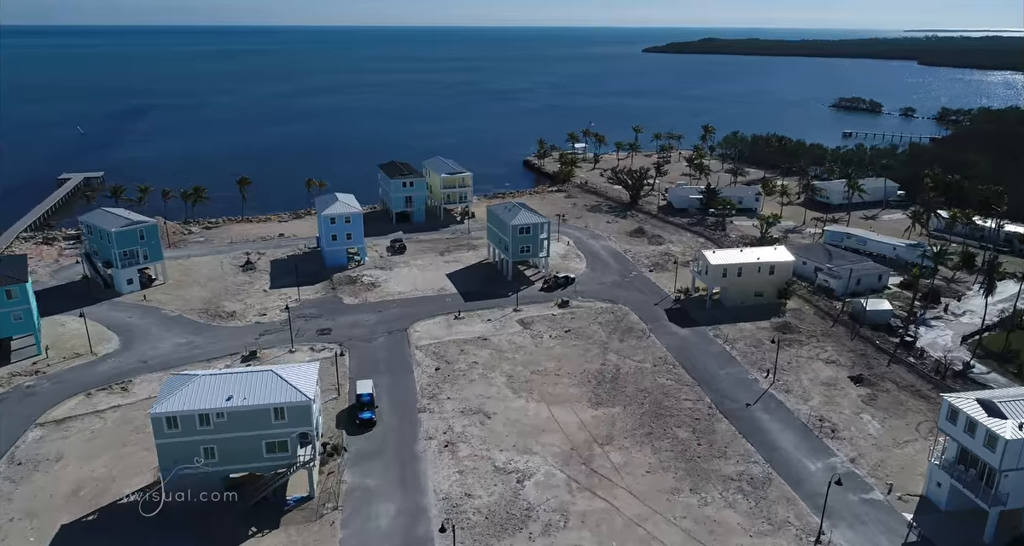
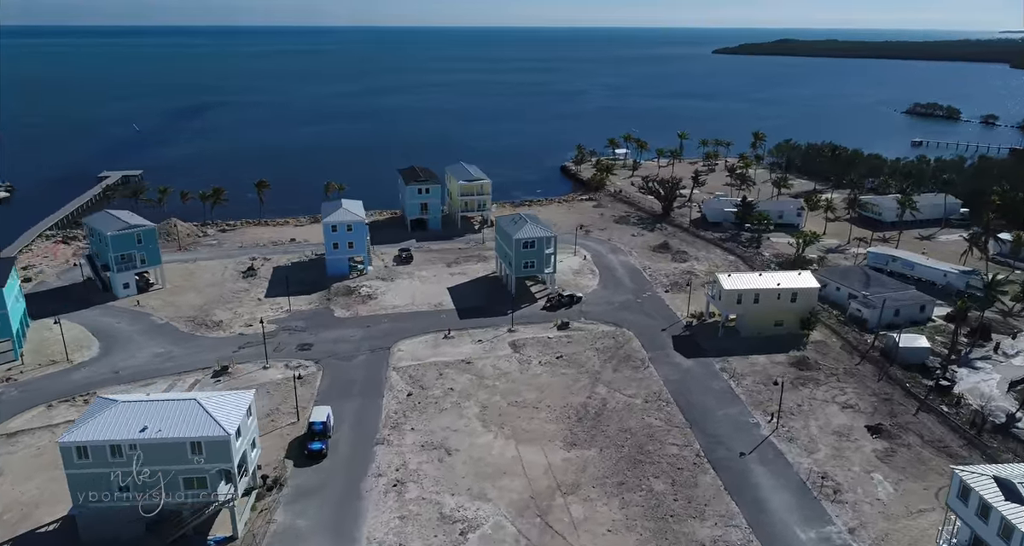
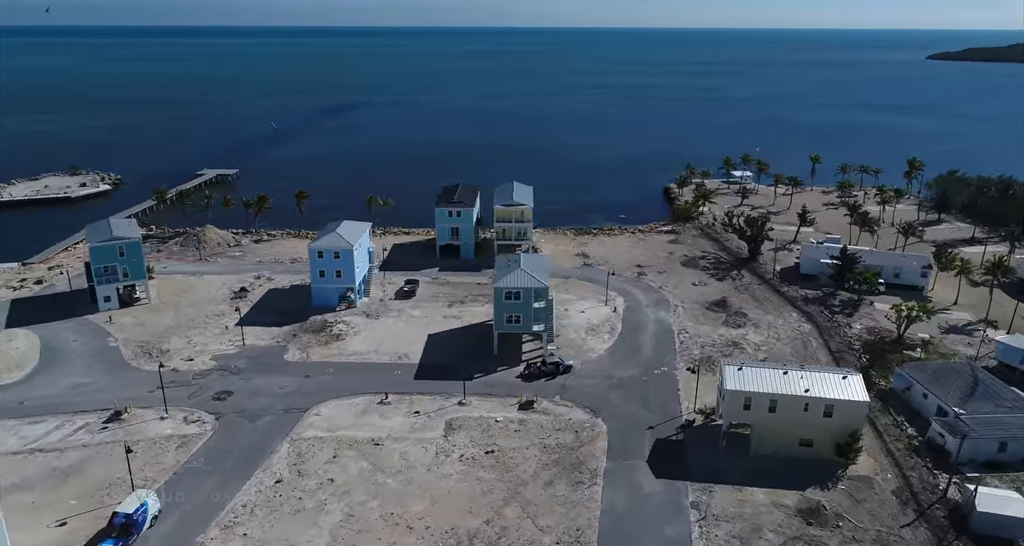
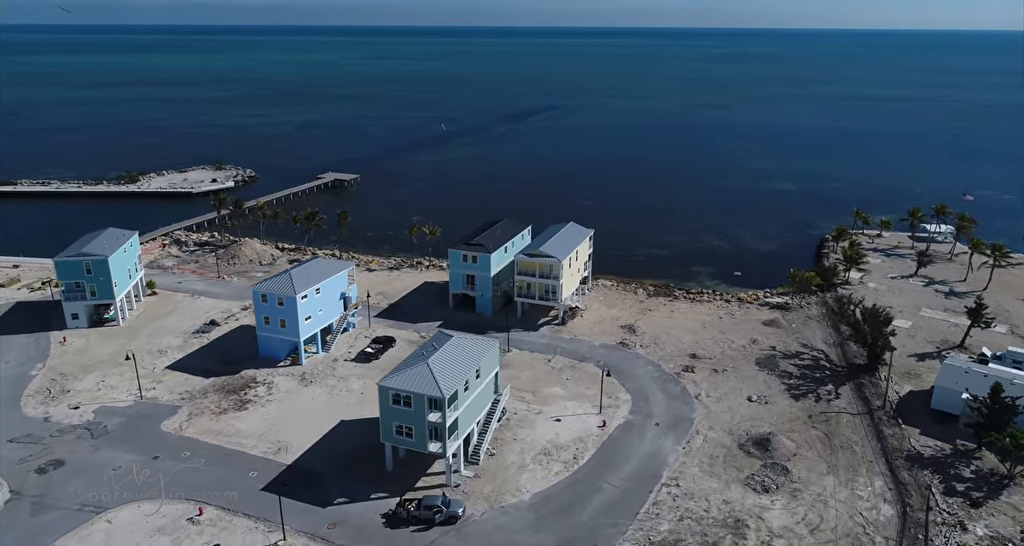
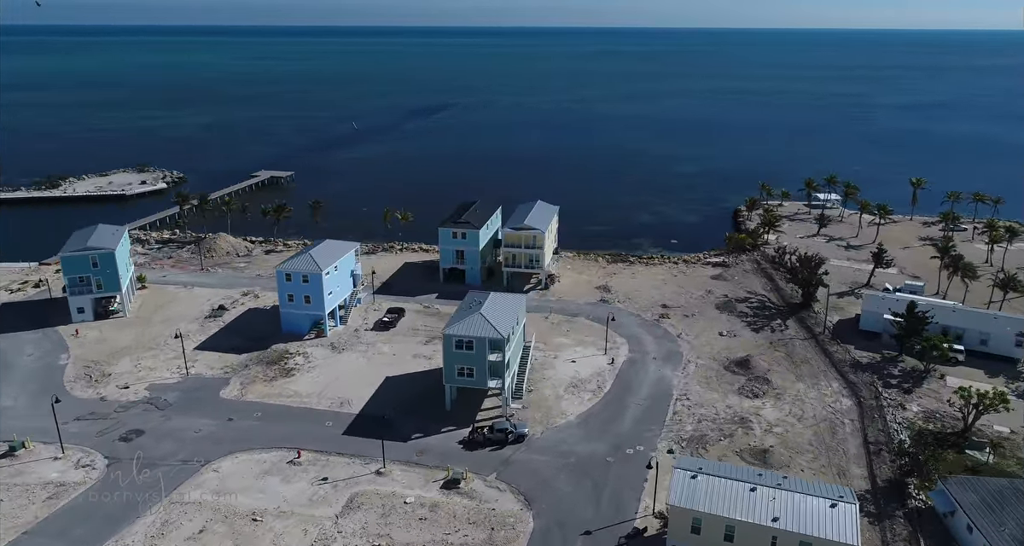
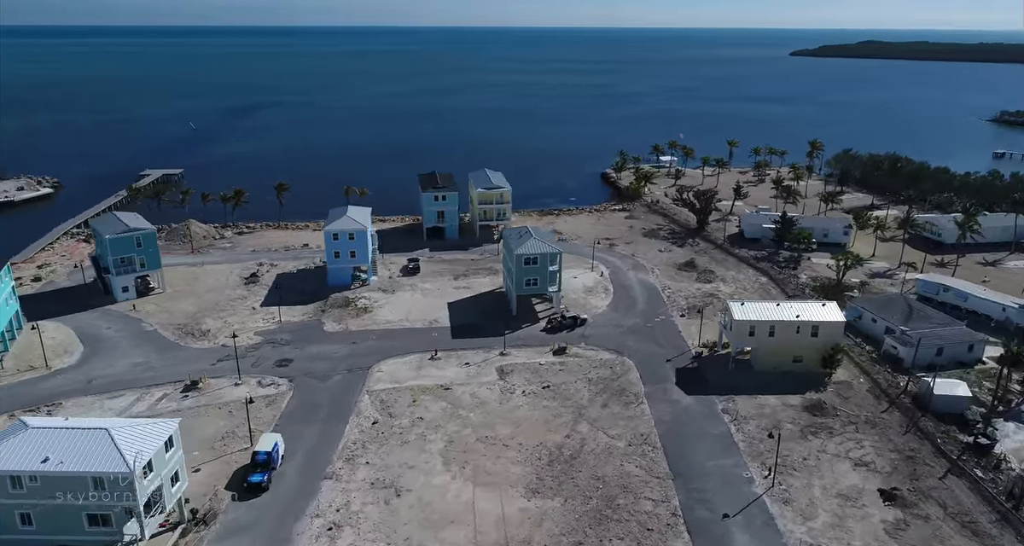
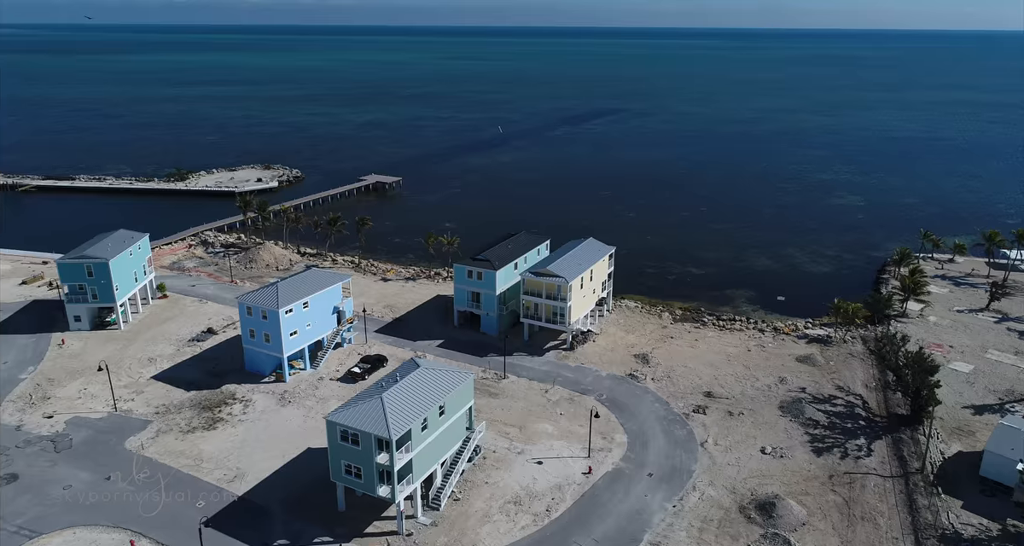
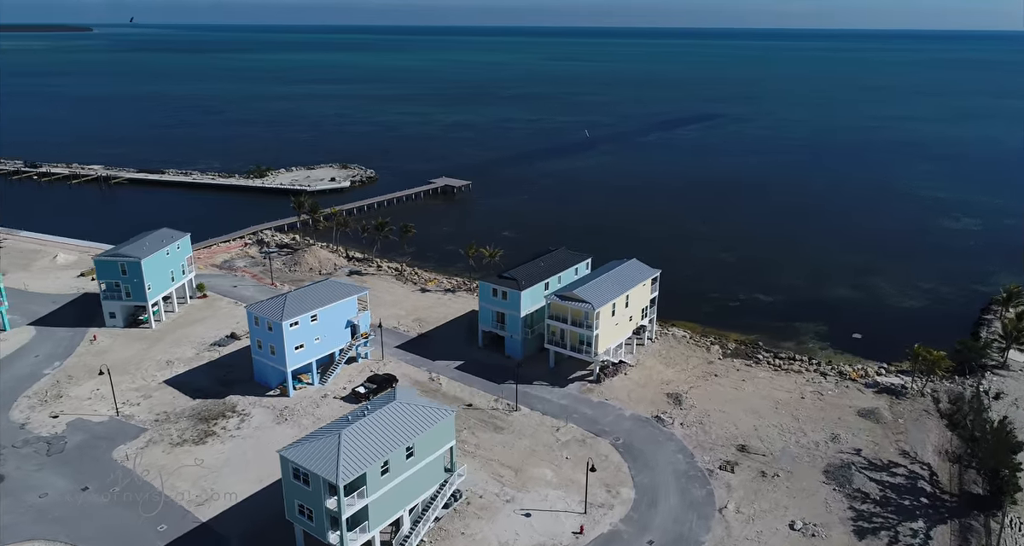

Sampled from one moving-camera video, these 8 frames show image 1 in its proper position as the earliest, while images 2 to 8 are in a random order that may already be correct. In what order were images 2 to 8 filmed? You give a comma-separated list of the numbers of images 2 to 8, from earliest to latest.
2, 6, 3, 5, 4, 7, 8
